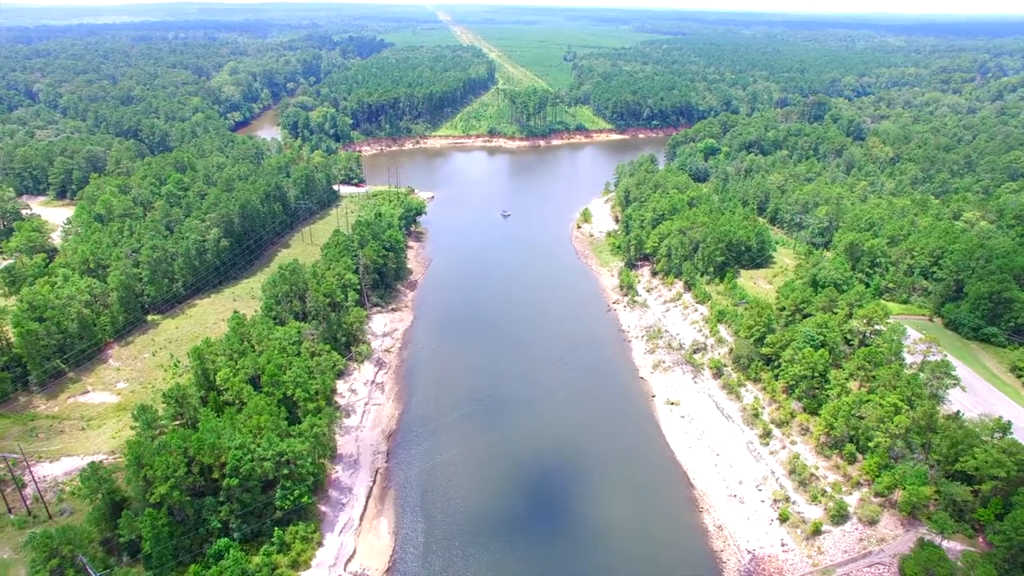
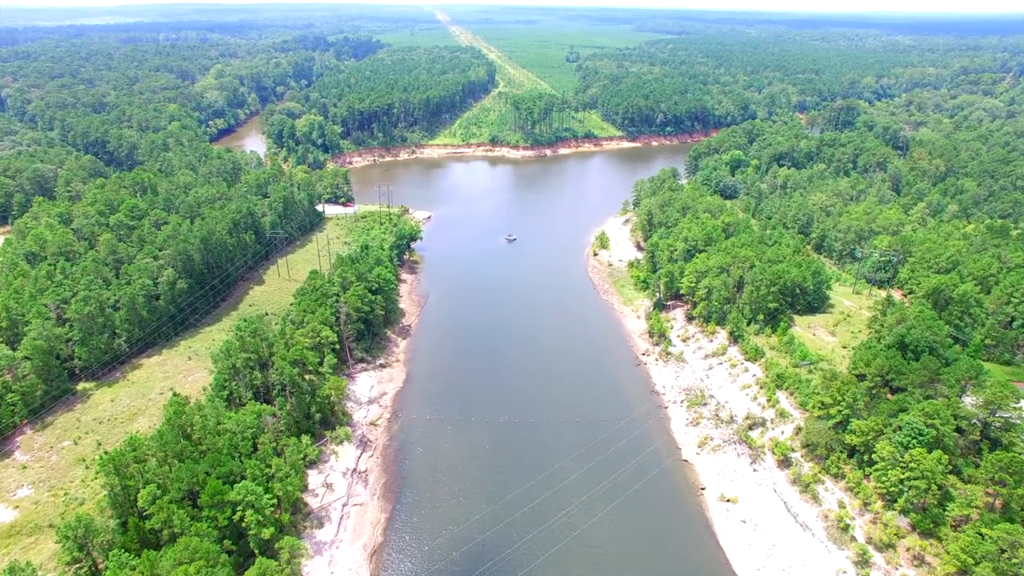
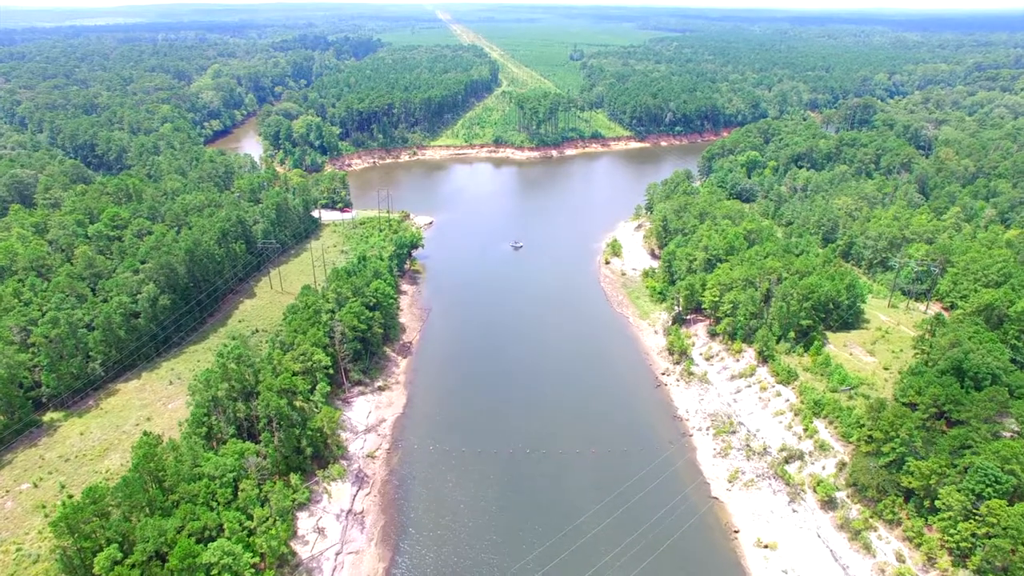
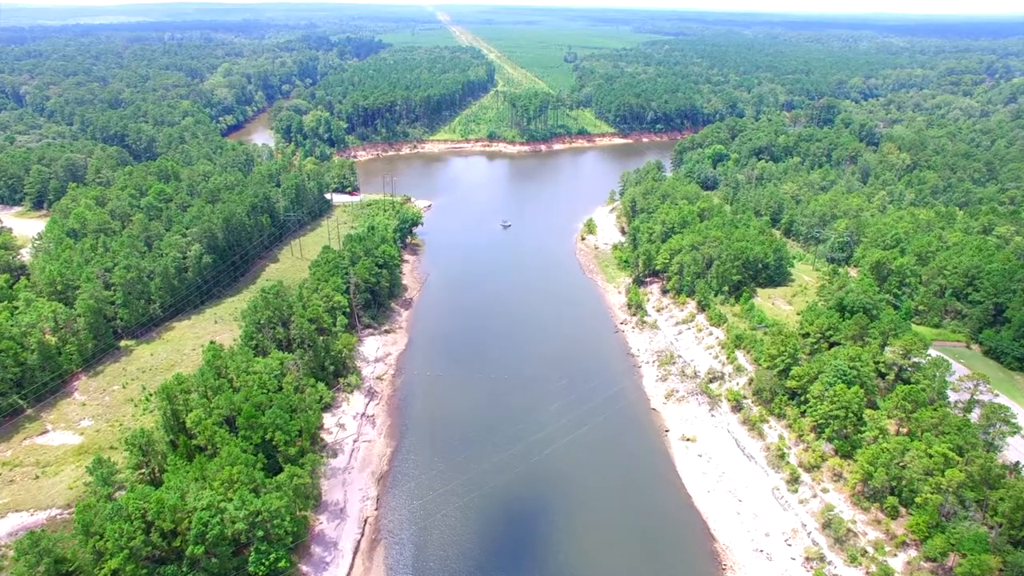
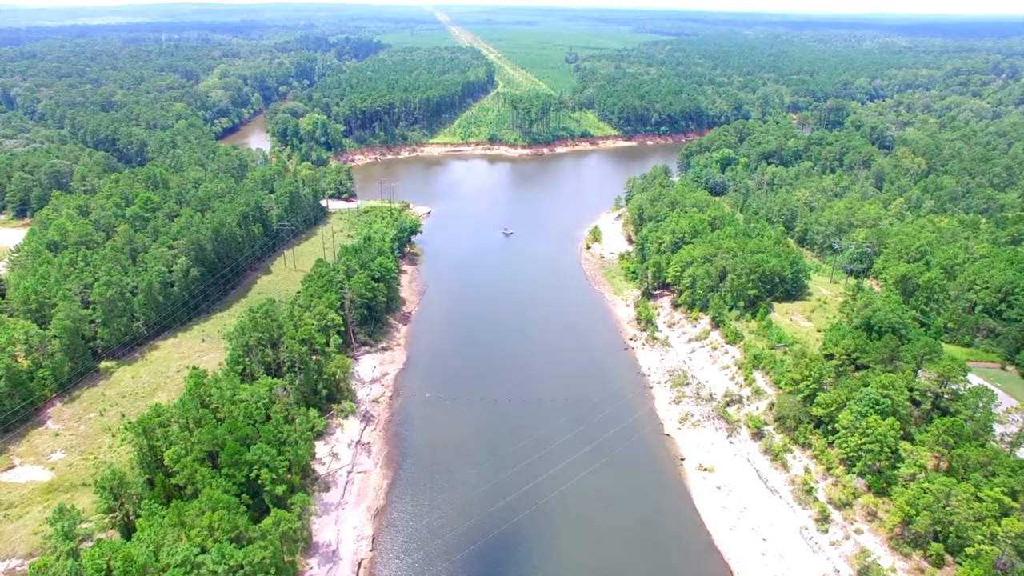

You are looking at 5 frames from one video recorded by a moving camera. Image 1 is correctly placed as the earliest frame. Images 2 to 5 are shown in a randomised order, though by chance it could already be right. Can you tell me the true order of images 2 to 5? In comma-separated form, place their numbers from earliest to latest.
4, 5, 2, 3
